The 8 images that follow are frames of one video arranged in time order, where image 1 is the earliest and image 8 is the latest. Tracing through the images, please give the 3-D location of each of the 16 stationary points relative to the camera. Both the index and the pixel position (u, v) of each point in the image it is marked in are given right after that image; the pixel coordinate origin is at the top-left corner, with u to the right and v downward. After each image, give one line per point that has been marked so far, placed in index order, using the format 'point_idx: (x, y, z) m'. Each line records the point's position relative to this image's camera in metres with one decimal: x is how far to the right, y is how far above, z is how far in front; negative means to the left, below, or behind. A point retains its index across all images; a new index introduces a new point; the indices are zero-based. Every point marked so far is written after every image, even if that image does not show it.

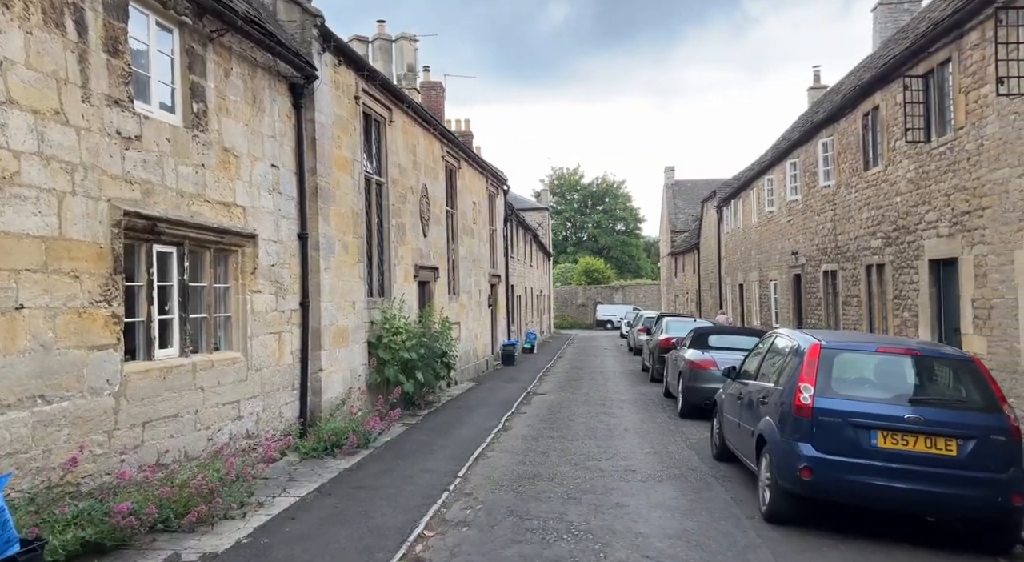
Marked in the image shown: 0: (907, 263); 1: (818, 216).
0: (+6.0, +0.3, +12.3) m
1: (+6.5, +1.4, +17.3) m
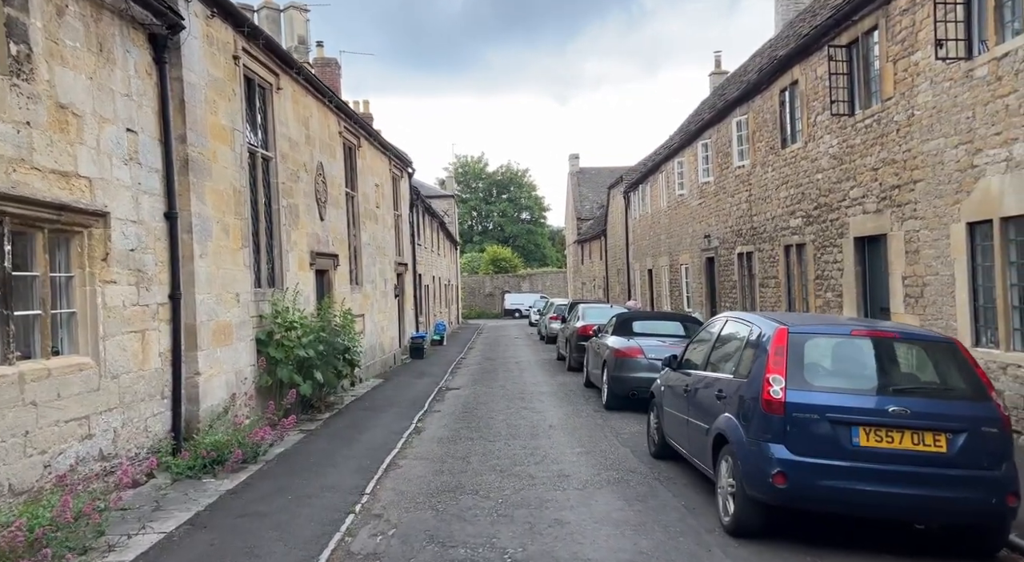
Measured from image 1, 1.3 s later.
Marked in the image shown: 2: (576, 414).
0: (+4.7, +0.6, +11.8) m
1: (+4.6, +1.8, +16.9) m
2: (+0.8, -1.8, +10.8) m
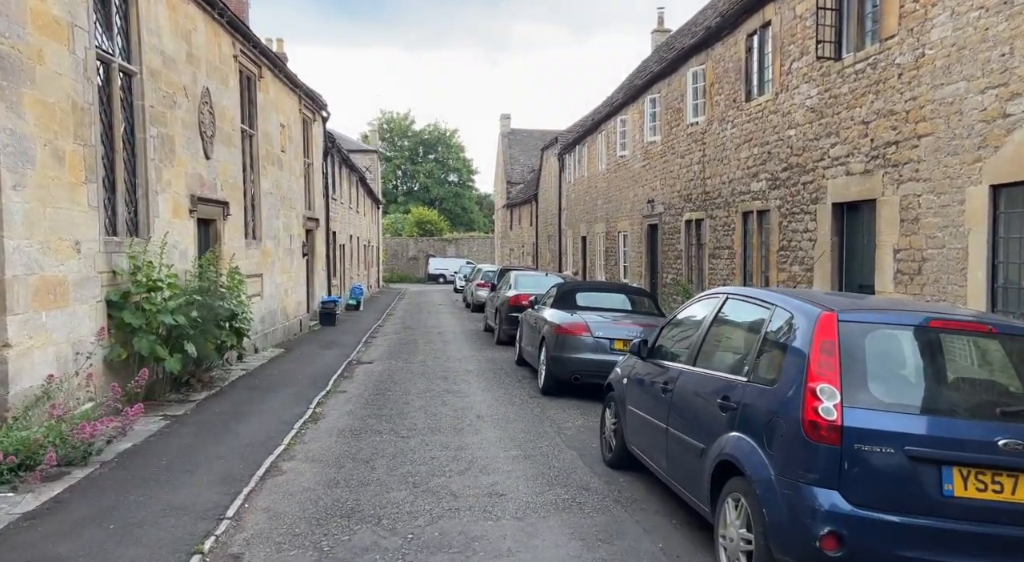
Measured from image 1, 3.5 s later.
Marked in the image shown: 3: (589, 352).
0: (+3.8, +1.0, +10.3) m
1: (+3.2, +2.4, +15.3) m
2: (-0.1, -1.3, +9.0) m
3: (+0.9, -0.8, +8.8) m
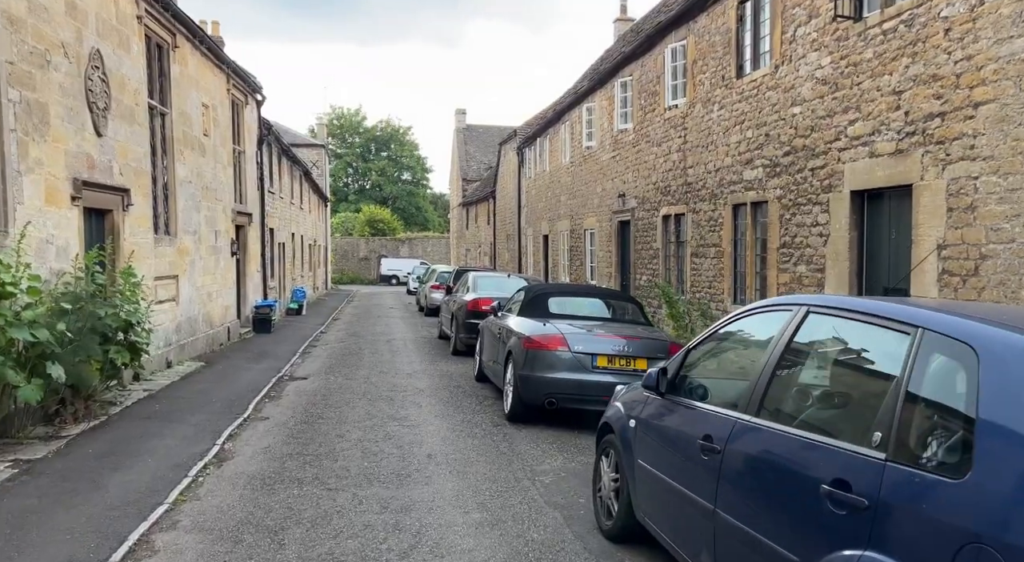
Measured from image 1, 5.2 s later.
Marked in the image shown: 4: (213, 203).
0: (+3.3, +0.9, +8.8) m
1: (+2.5, +2.3, +13.7) m
2: (-0.4, -1.4, +7.2) m
3: (+0.5, -0.8, +7.1) m
4: (-5.6, +1.4, +15.1) m
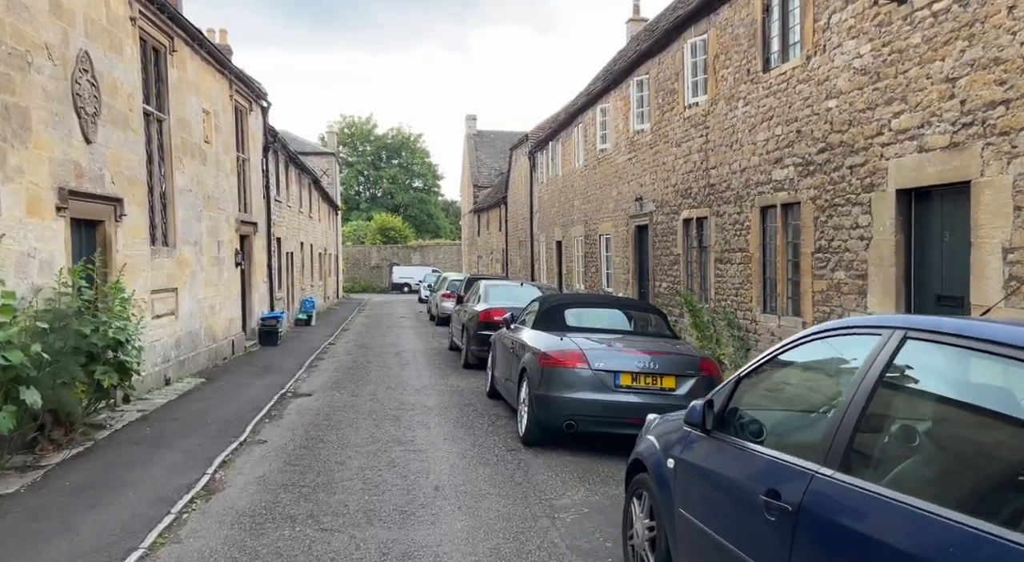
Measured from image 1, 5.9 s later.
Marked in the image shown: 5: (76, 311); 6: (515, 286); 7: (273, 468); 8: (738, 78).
0: (+3.5, +0.9, +8.1) m
1: (+2.7, +2.2, +13.1) m
2: (-0.3, -1.5, +6.6) m
3: (+0.6, -0.9, +6.4) m
4: (-5.4, +1.2, +14.6) m
5: (-4.1, -0.3, +7.6) m
6: (0.0, -0.1, +13.3) m
7: (-2.0, -1.6, +6.6) m
8: (+3.0, +2.7, +10.6) m
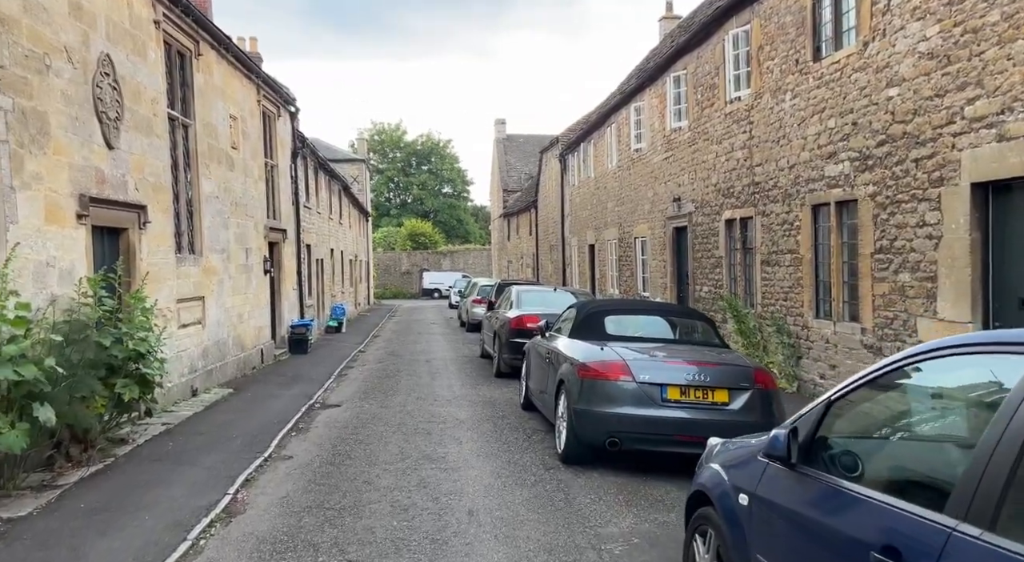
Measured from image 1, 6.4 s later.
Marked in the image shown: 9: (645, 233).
0: (+3.8, +0.8, +7.6) m
1: (+3.2, +2.2, +12.5) m
2: (0.0, -1.5, +6.2) m
3: (+0.9, -0.9, +6.0) m
4: (-4.8, +1.1, +14.3) m
5: (-3.8, -0.4, +7.3) m
6: (+0.6, -0.2, +12.8) m
7: (-1.7, -1.6, +6.3) m
8: (+3.4, +2.7, +10.0) m
9: (+2.8, +1.0, +16.7) m
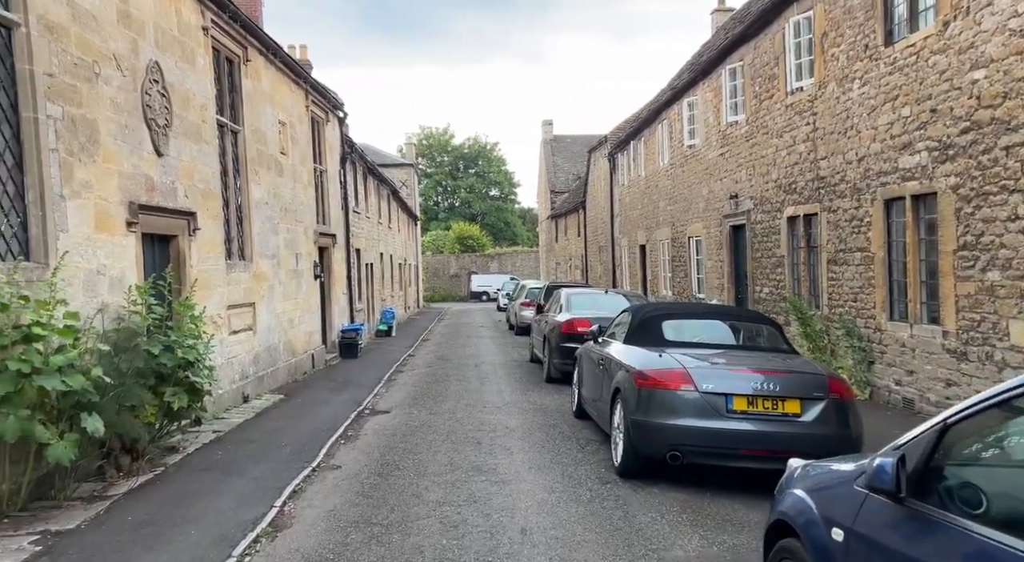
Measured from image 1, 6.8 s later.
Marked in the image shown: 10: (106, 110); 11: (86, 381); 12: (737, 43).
0: (+4.3, +0.8, +7.1) m
1: (+3.9, +2.1, +12.1) m
2: (+0.4, -1.5, +5.9) m
3: (+1.3, -0.9, +5.6) m
4: (-3.9, +1.0, +14.3) m
5: (-3.3, -0.4, +7.2) m
6: (+1.4, -0.2, +12.5) m
7: (-1.3, -1.7, +6.1) m
8: (+4.0, +2.7, +9.5) m
9: (+3.8, +1.0, +16.2) m
10: (-4.0, +1.7, +7.9) m
11: (-3.1, -0.7, +5.9) m
12: (+3.7, +3.9, +13.4) m
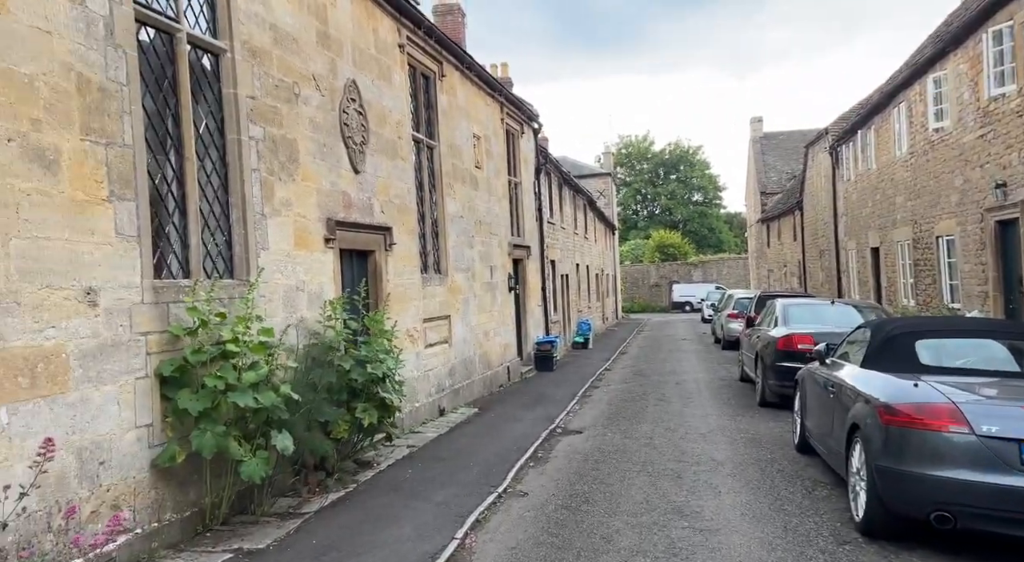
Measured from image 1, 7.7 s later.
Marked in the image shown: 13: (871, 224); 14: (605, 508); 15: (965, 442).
0: (+5.7, +0.8, +5.2) m
1: (+6.6, +2.0, +10.2) m
2: (+1.7, -1.6, +5.0) m
3: (+2.5, -1.0, +4.6) m
4: (-0.4, +0.8, +14.3) m
5: (-1.6, -0.6, +7.2) m
6: (+4.3, -0.4, +11.2) m
7: (+0.1, -1.8, +5.6) m
8: (+6.1, +2.6, +7.7) m
9: (+7.5, +0.8, +14.2) m
10: (-2.1, +1.5, +8.0) m
11: (-1.7, -0.8, +5.8) m
12: (+6.8, +3.8, +11.6) m
13: (+8.6, +1.3, +20.0) m
14: (+0.7, -1.7, +6.2) m
15: (+2.5, -0.9, +4.5) m
